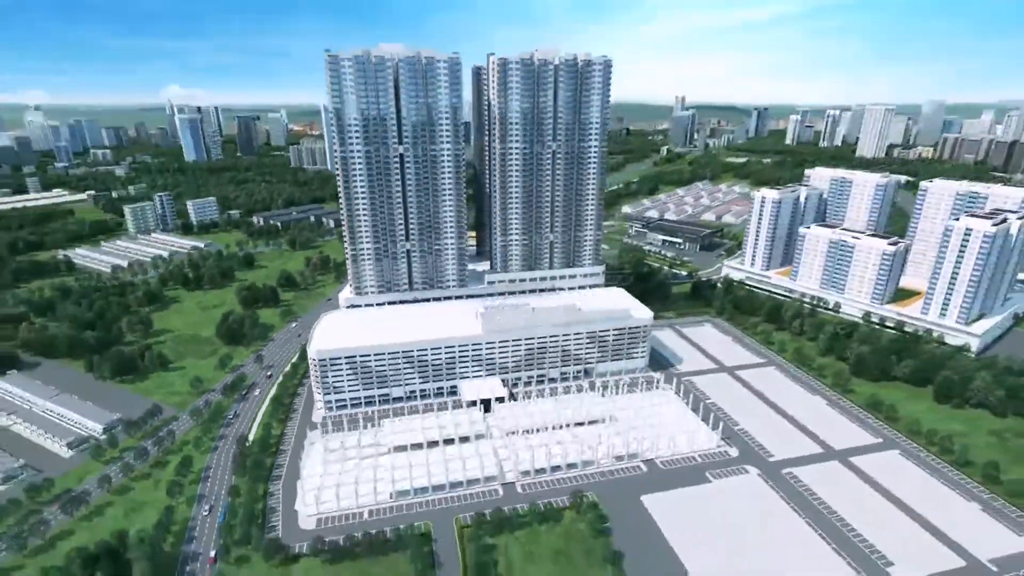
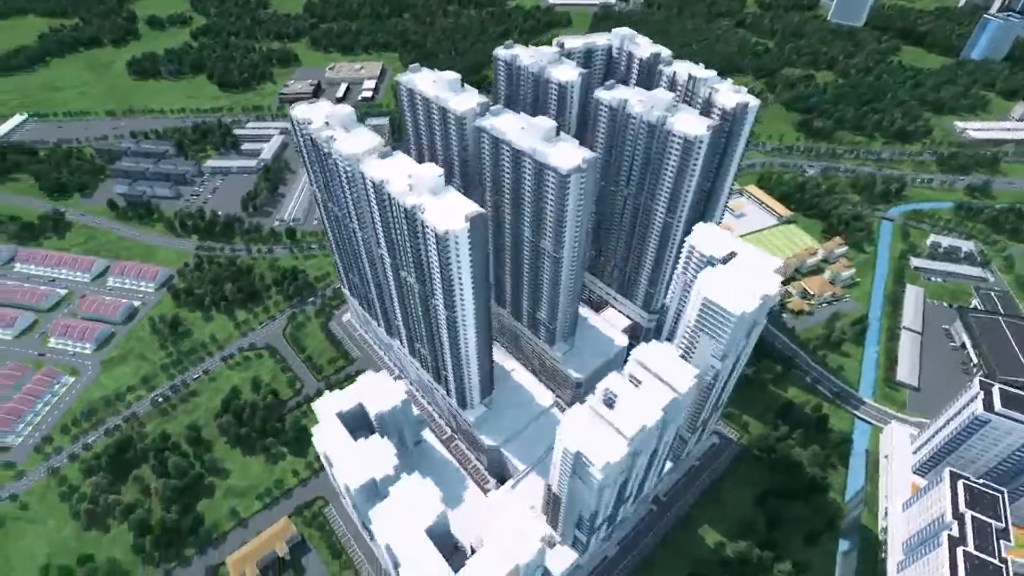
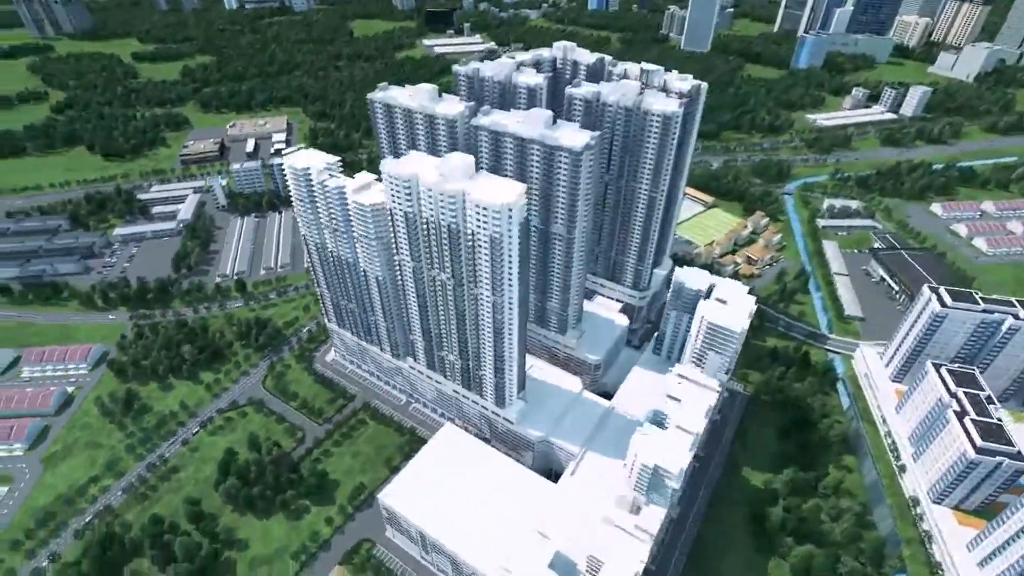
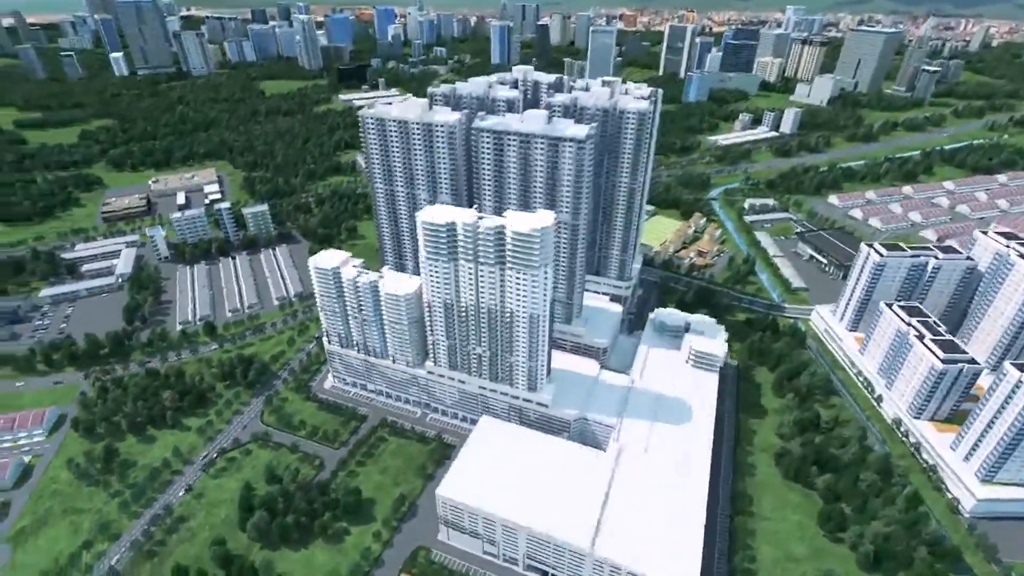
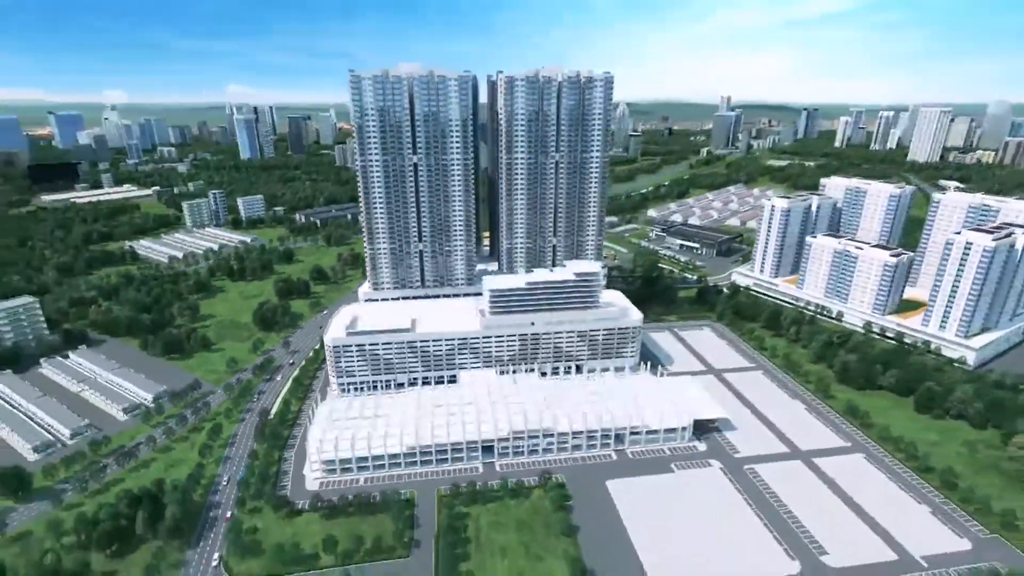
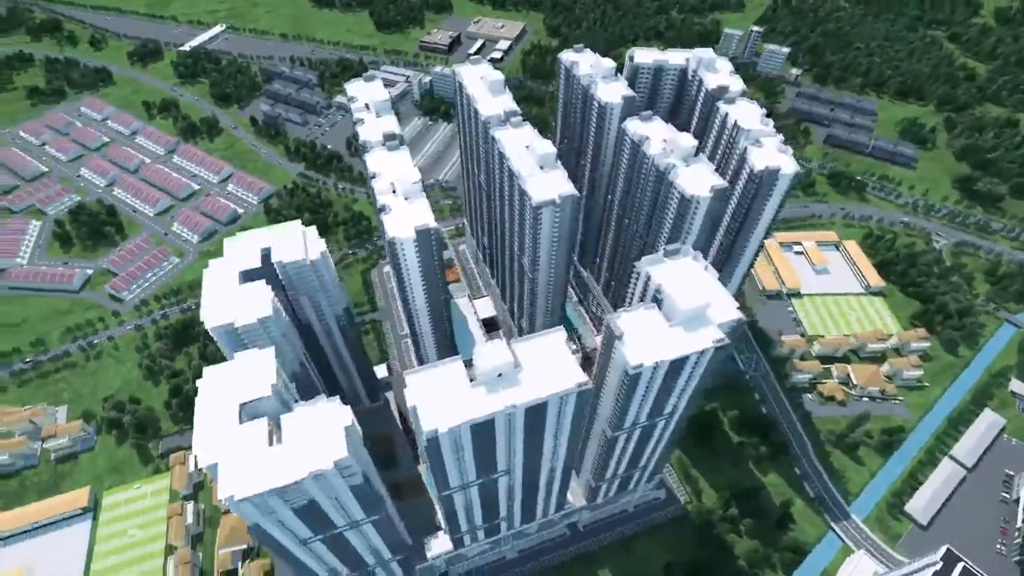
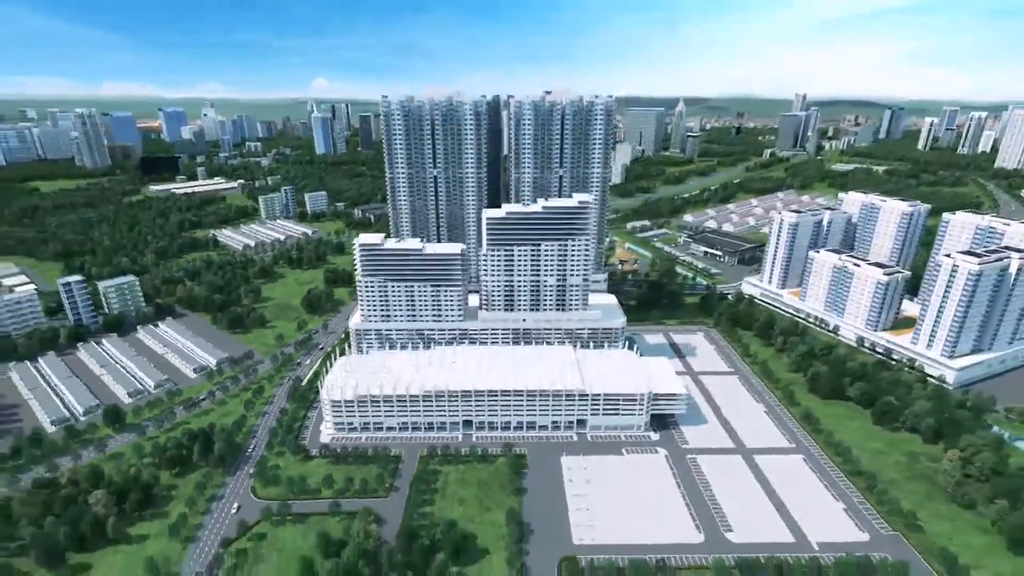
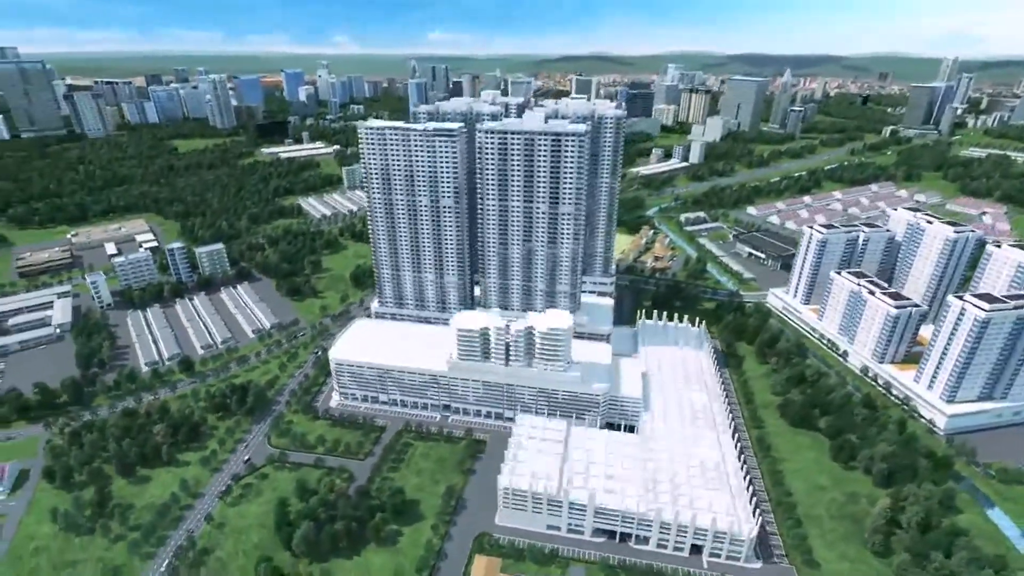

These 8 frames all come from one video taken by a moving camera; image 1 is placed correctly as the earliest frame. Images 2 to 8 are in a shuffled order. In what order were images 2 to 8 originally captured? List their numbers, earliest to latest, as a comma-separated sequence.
5, 7, 8, 4, 3, 2, 6
